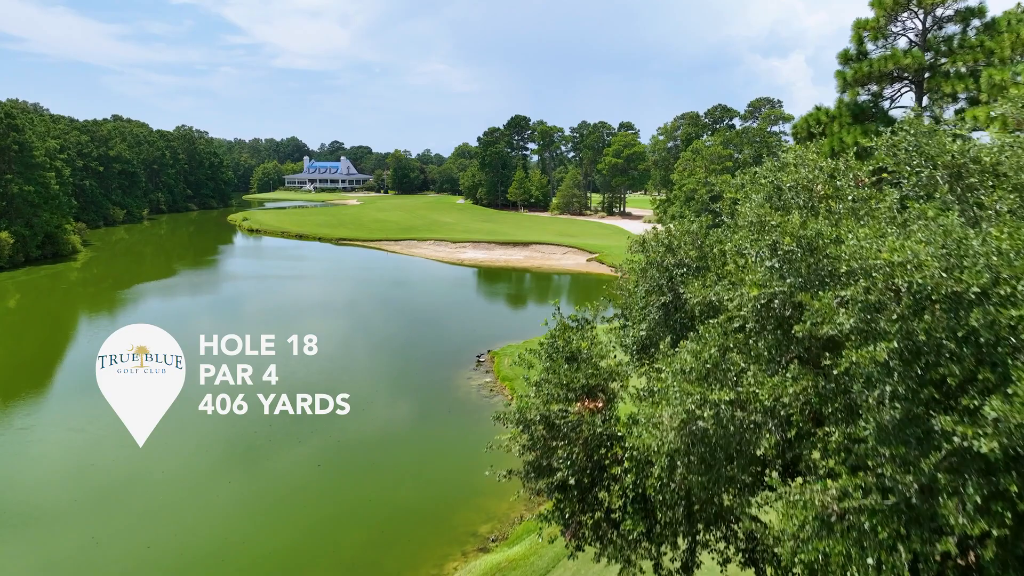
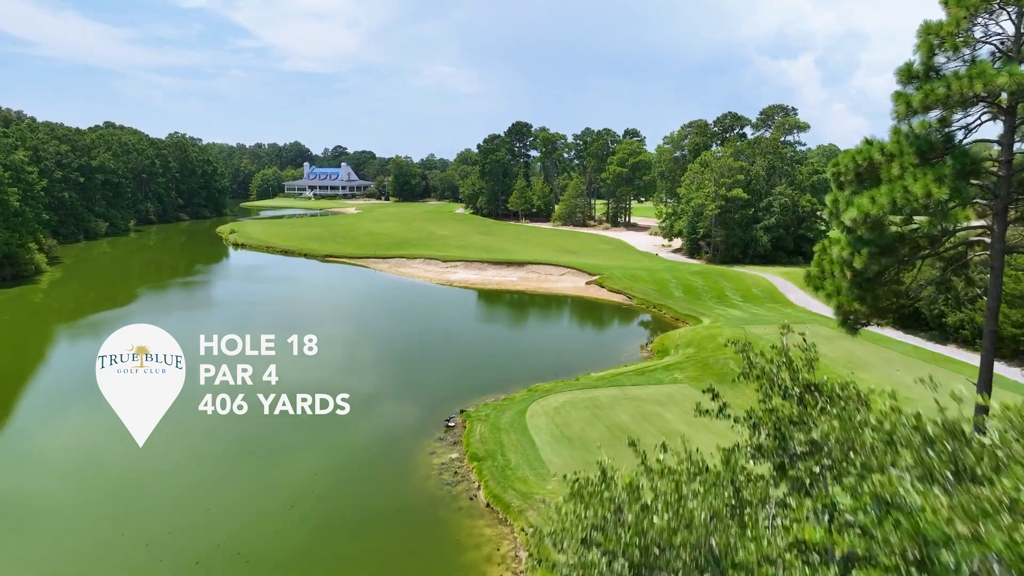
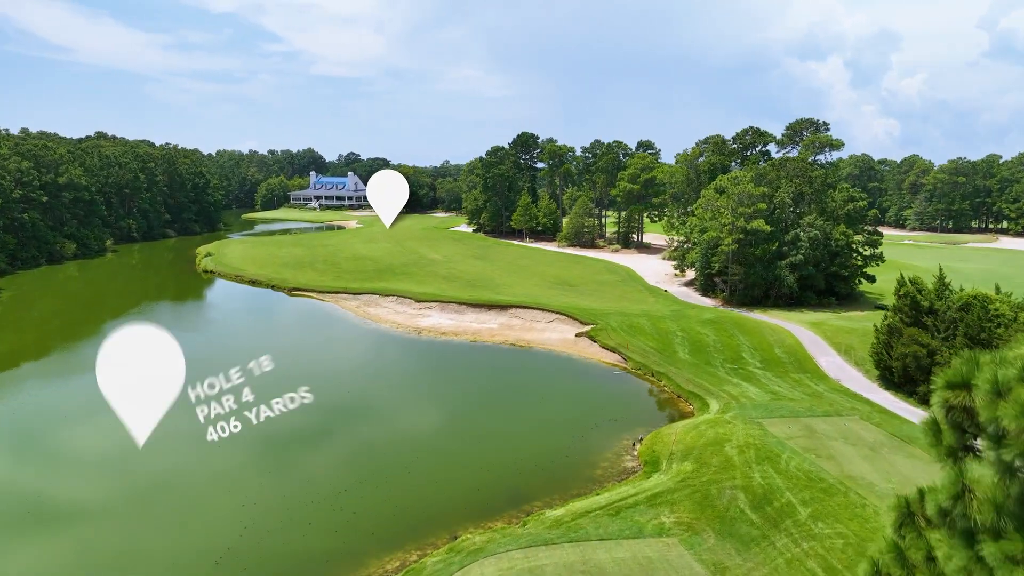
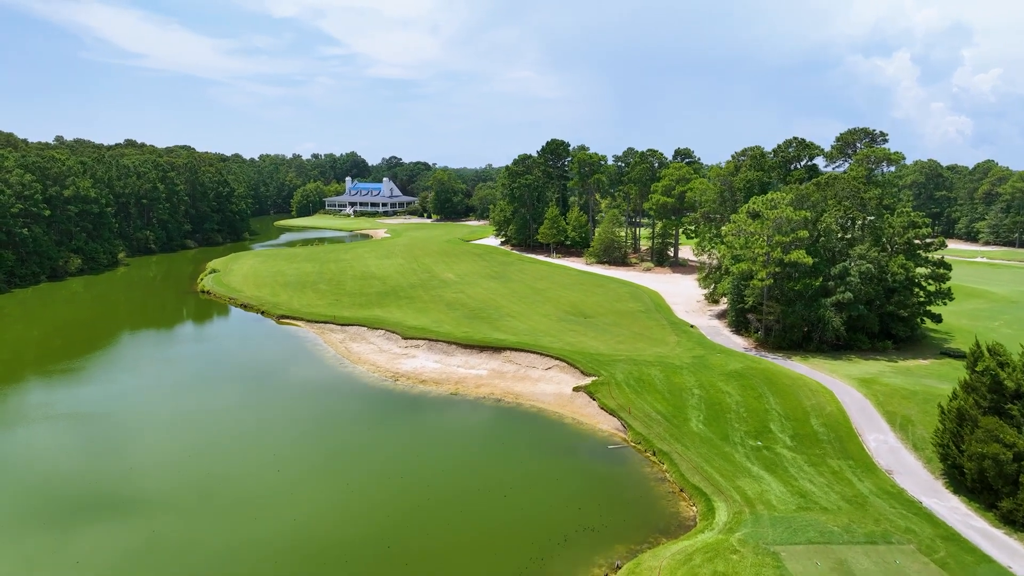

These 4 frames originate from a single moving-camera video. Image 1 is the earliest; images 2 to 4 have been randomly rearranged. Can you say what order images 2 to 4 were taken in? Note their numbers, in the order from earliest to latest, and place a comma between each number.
2, 3, 4
